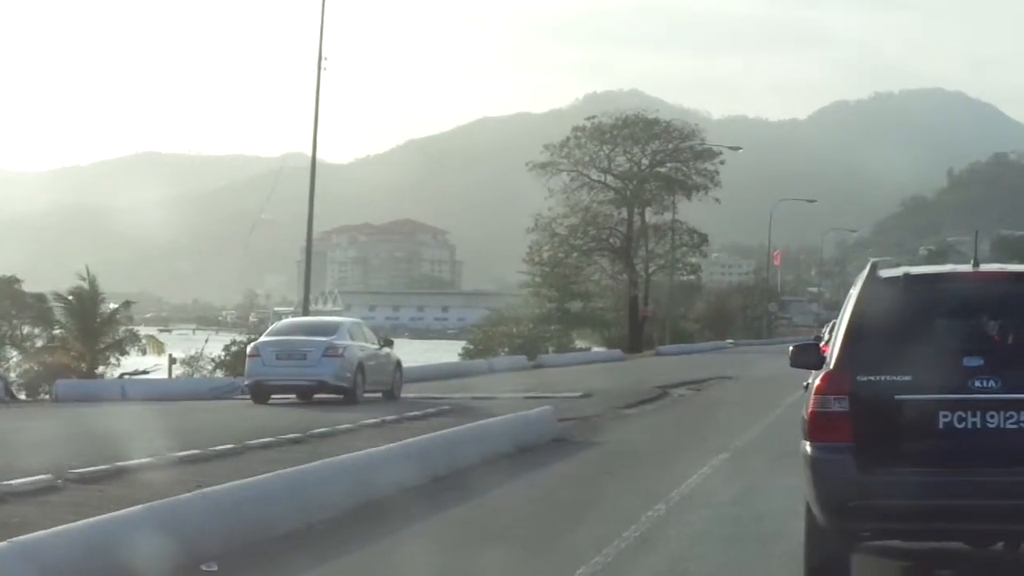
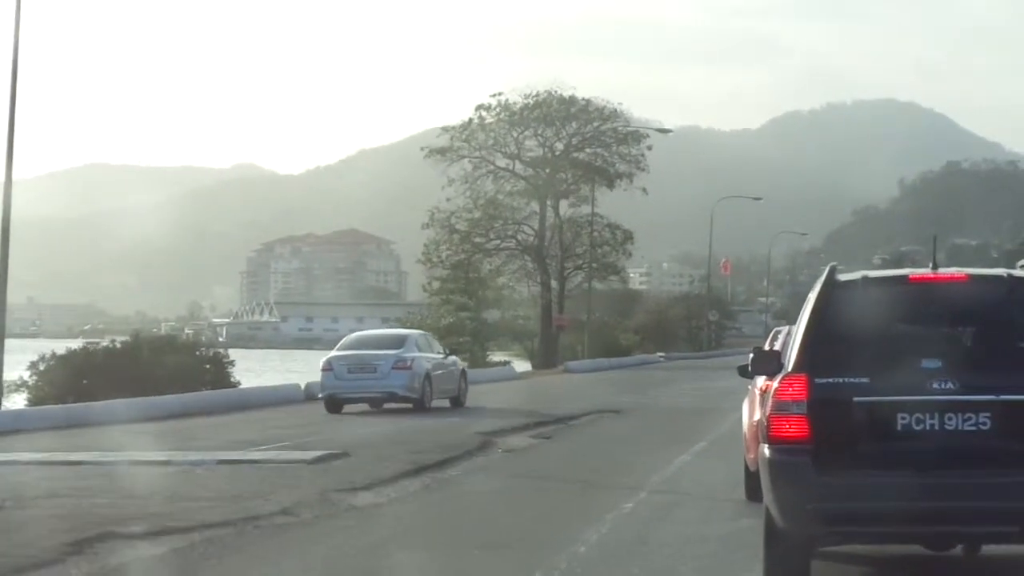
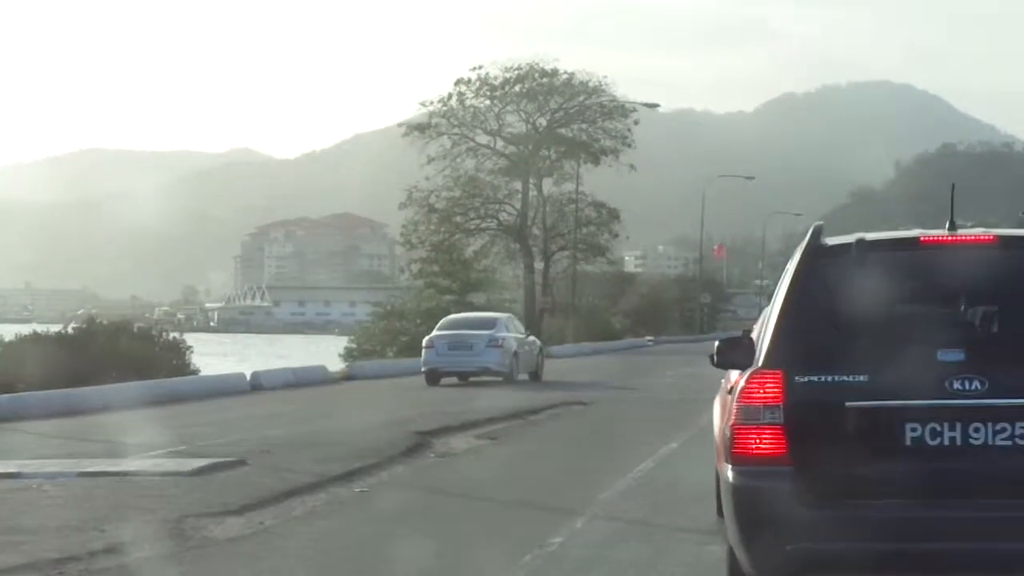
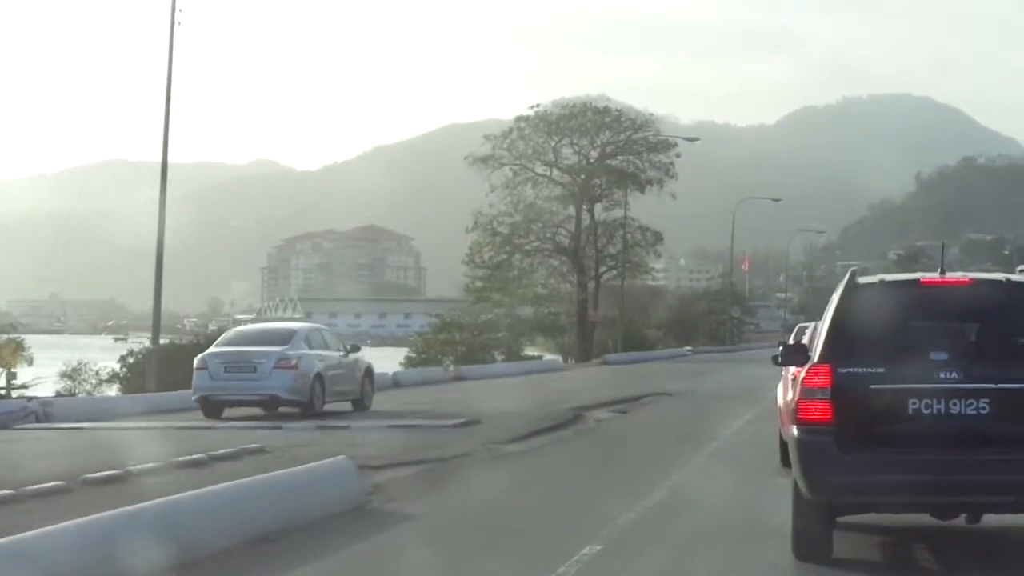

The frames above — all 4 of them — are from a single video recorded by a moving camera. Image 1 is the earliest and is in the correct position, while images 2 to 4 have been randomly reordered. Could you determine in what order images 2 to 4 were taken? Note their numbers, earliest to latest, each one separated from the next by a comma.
4, 2, 3
